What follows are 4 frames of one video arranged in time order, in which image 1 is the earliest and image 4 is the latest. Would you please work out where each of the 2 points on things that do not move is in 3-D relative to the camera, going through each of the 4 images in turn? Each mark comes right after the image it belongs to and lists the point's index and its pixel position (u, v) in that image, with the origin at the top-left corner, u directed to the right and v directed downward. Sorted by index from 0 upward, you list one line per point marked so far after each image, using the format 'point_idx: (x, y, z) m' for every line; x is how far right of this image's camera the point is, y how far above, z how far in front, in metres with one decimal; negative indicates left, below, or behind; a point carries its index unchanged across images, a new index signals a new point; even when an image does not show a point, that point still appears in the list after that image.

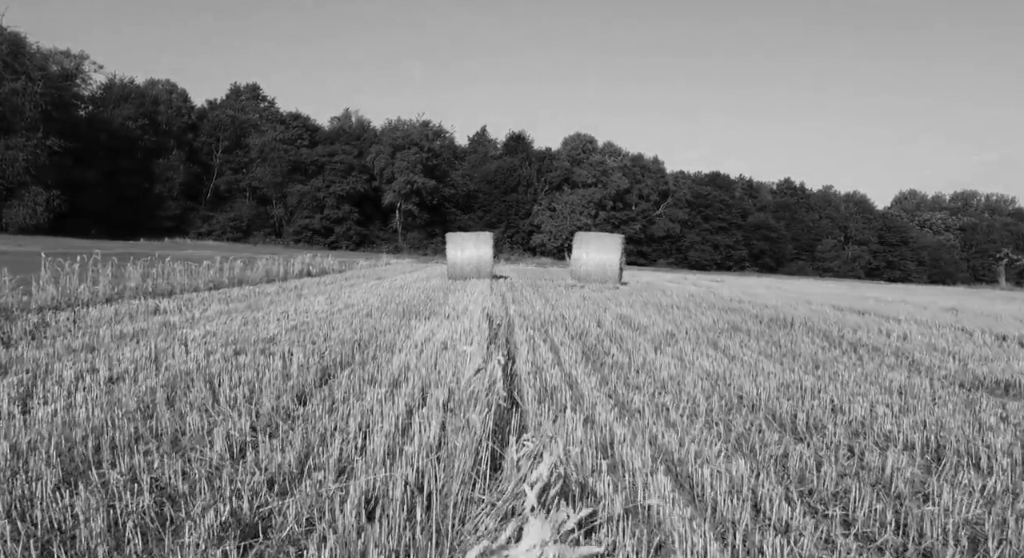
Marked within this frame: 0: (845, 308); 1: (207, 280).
0: (+7.2, -0.6, +12.1) m
1: (-5.9, 0.0, +10.6) m
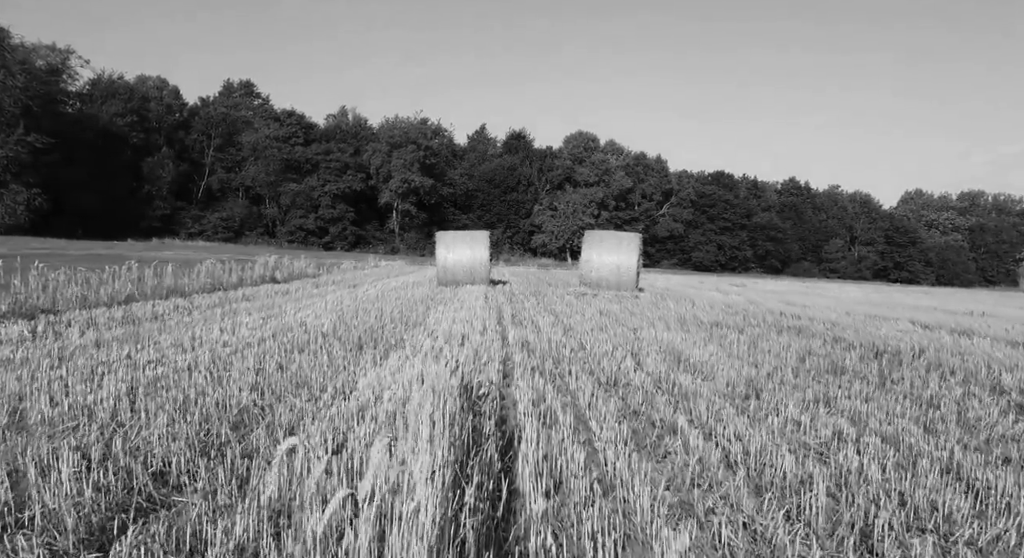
0: (+7.1, -0.8, +9.6) m
1: (-5.9, -0.2, +8.1) m
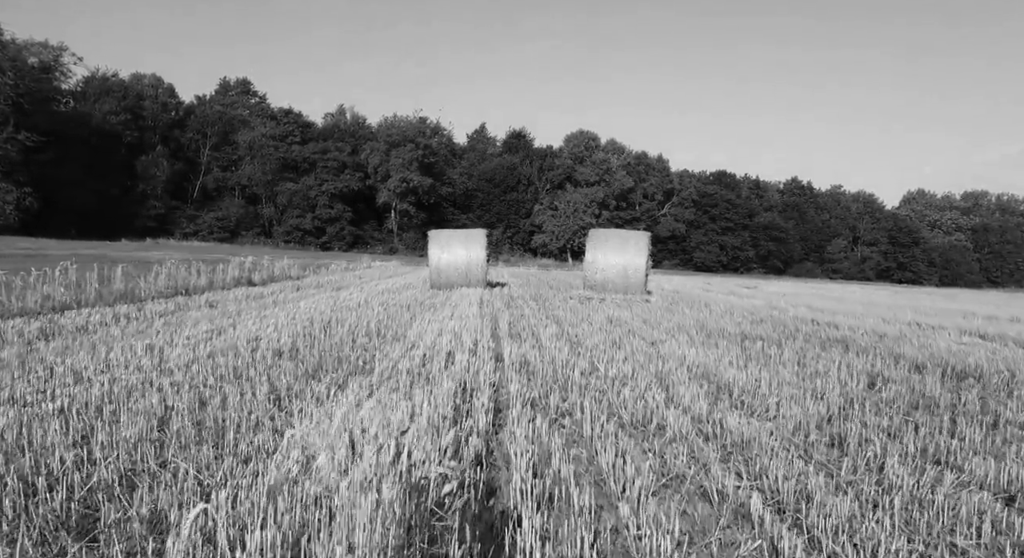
0: (+7.1, -0.8, +8.4) m
1: (-5.9, -0.3, +6.9) m
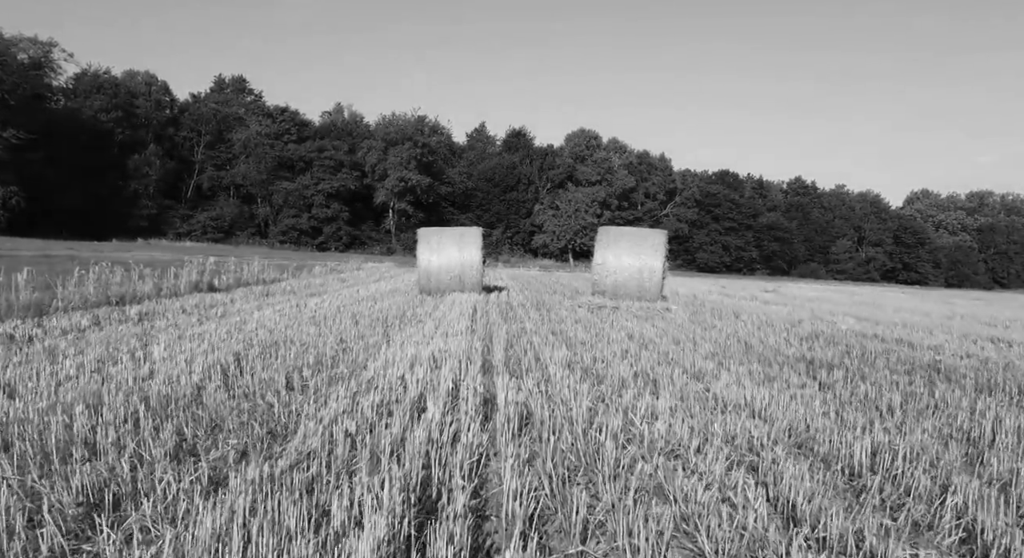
0: (+7.1, -0.9, +6.8) m
1: (-5.9, -0.3, +5.3) m
